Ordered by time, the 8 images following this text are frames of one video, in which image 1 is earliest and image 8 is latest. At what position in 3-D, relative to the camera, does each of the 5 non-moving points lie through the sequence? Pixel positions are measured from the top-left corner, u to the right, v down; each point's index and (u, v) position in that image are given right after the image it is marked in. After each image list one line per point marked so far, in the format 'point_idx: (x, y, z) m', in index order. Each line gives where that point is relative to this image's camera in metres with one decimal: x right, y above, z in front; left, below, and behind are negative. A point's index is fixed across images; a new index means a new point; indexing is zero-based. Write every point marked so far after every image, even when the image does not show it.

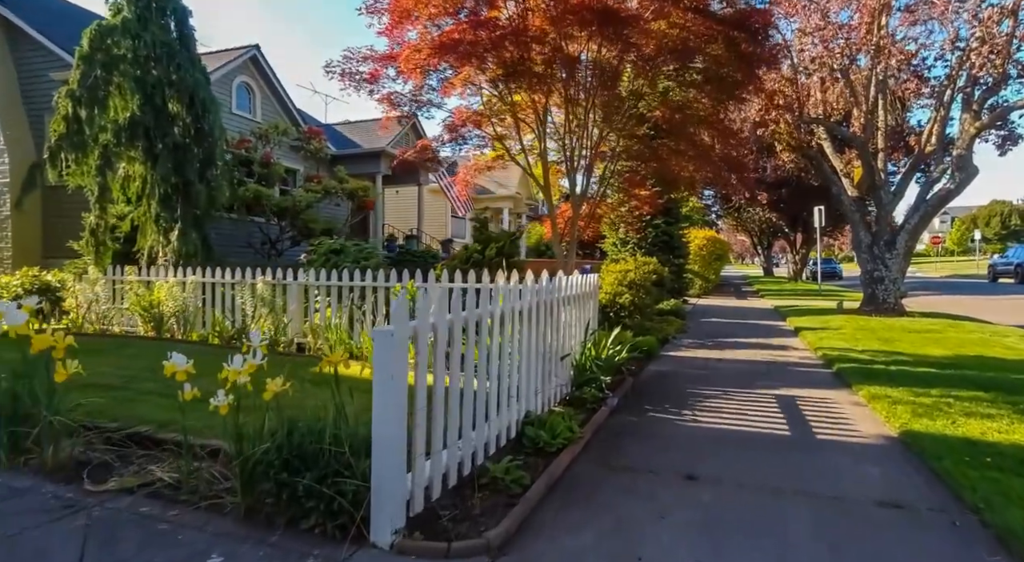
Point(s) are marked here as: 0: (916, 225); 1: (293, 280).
0: (+8.9, +1.2, +15.2) m
1: (-2.8, 0.0, +8.9) m
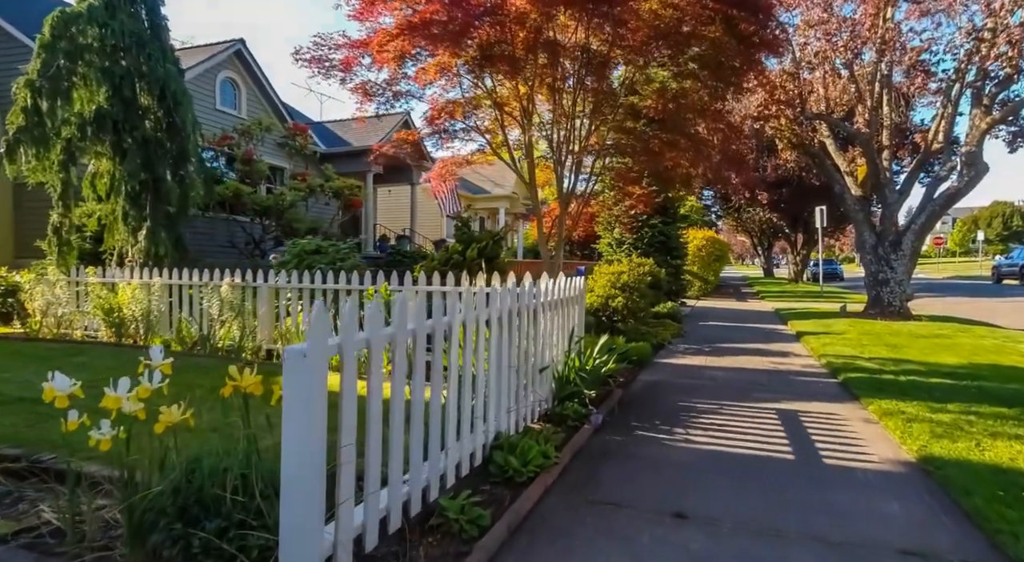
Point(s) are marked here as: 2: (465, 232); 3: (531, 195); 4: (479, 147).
0: (+8.7, +1.2, +14.6) m
1: (-3.0, 0.0, +8.3) m
2: (-0.6, +0.6, +8.5) m
3: (+0.2, +1.1, +8.5) m
4: (-0.4, +1.7, +8.7) m
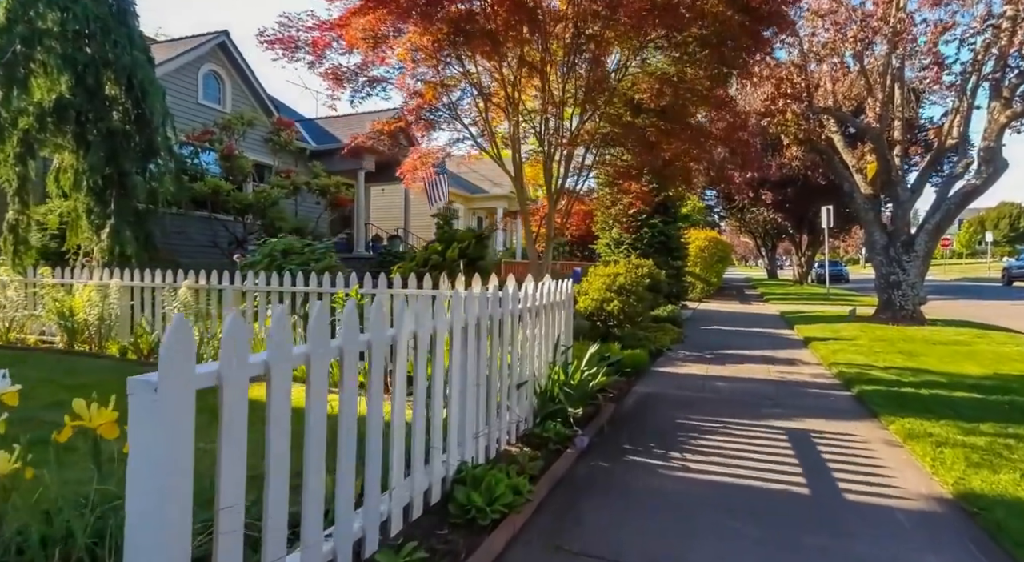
0: (+8.6, +1.1, +14.0) m
1: (-3.1, 0.0, +7.7) m
2: (-0.7, +0.6, +7.9) m
3: (0.0, +1.0, +7.8) m
4: (-0.6, +1.6, +8.0) m
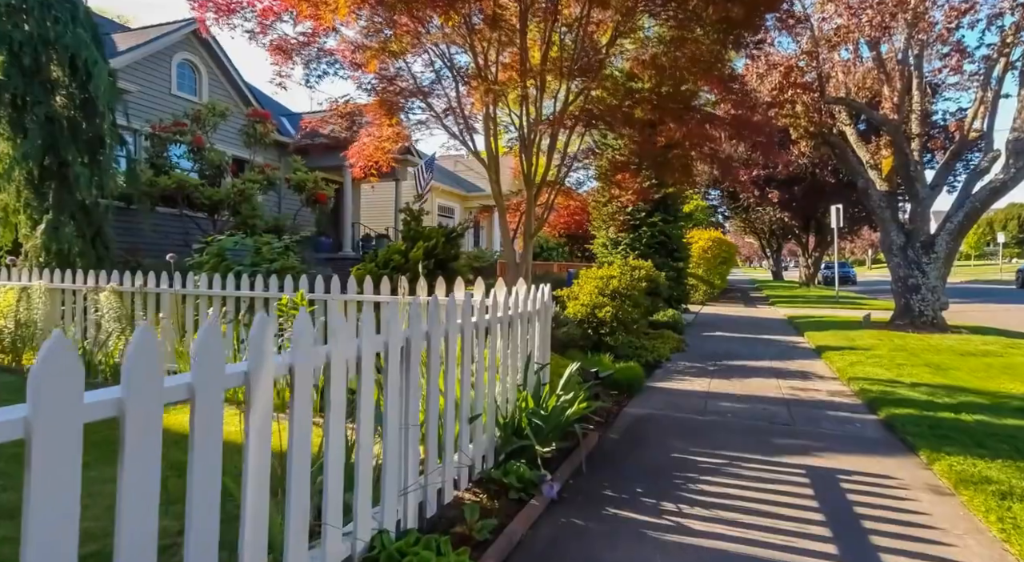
0: (+8.4, +1.1, +13.0) m
1: (-3.4, -0.1, +6.7) m
2: (-1.0, +0.5, +6.9) m
3: (-0.2, +1.0, +6.9) m
4: (-0.8, +1.6, +7.1) m
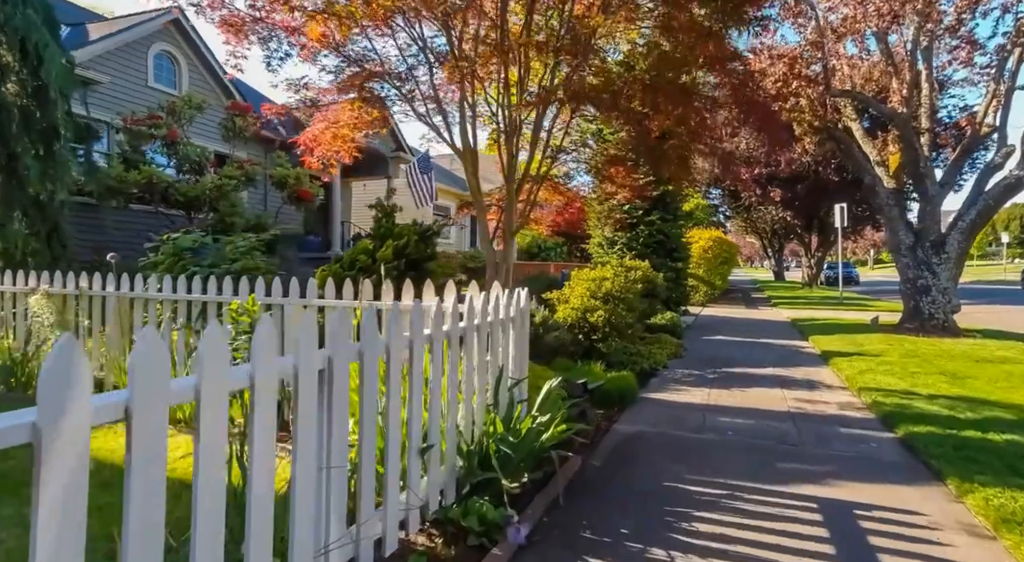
0: (+8.2, +1.1, +12.4) m
1: (-3.6, -0.1, +6.1) m
2: (-1.2, +0.5, +6.4) m
3: (-0.4, +1.0, +6.3) m
4: (-1.0, +1.6, +6.5) m
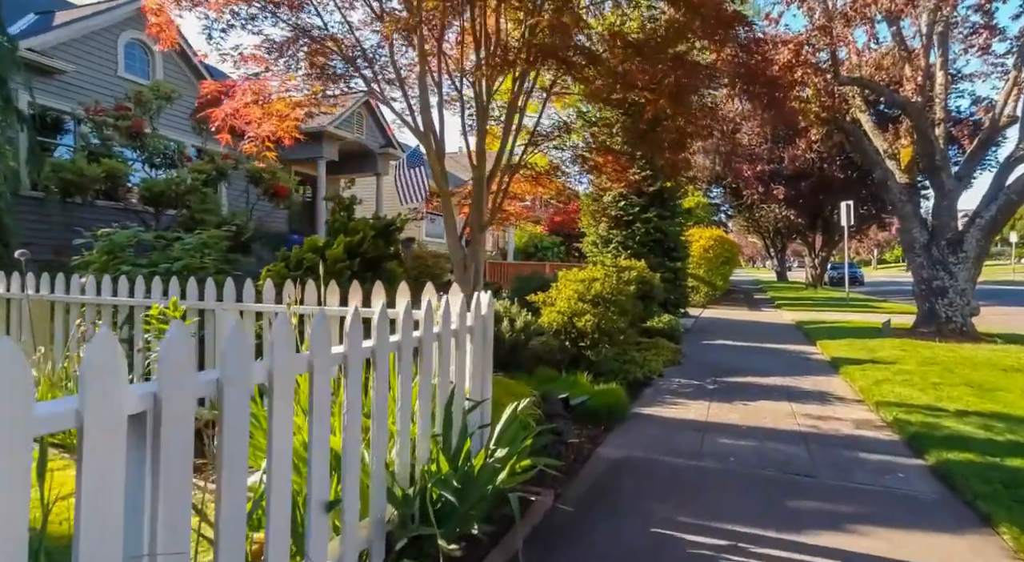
0: (+8.0, +1.0, +11.6) m
1: (-3.8, -0.1, +5.4) m
2: (-1.4, +0.5, +5.6) m
3: (-0.6, +1.0, +5.5) m
4: (-1.2, +1.6, +5.7) m
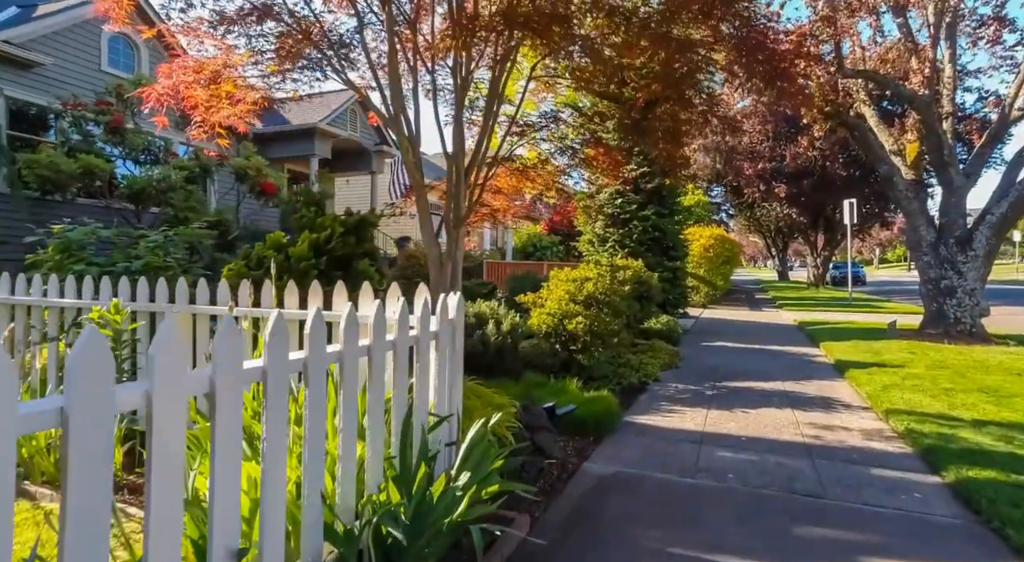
0: (+7.9, +1.0, +11.2) m
1: (-3.9, -0.1, +5.0) m
2: (-1.5, +0.5, +5.2) m
3: (-0.8, +1.0, +5.1) m
4: (-1.4, +1.6, +5.3) m
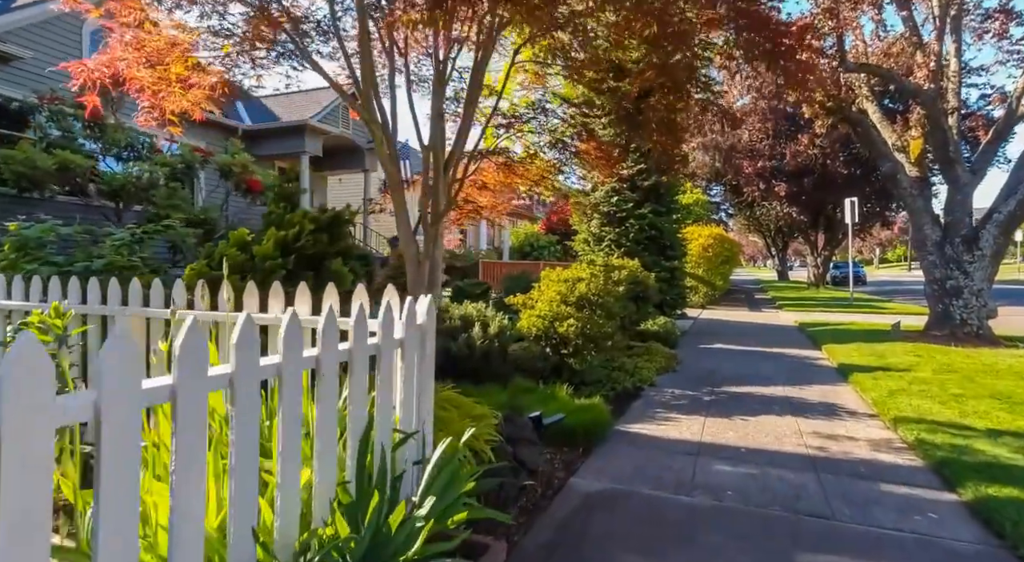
0: (+7.8, +1.0, +10.8) m
1: (-4.0, -0.1, +4.7) m
2: (-1.6, +0.5, +4.9) m
3: (-0.9, +1.0, +4.8) m
4: (-1.5, +1.6, +5.0) m
